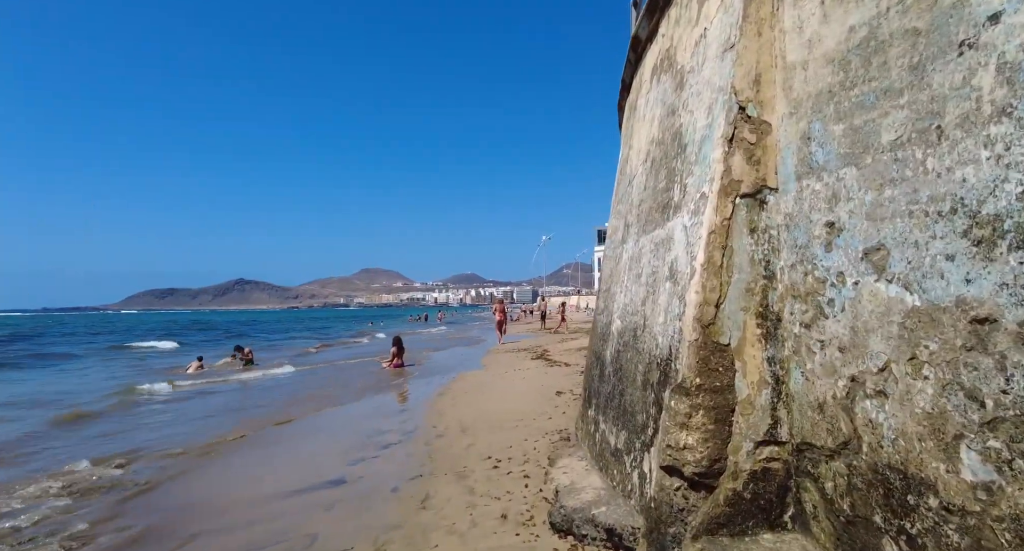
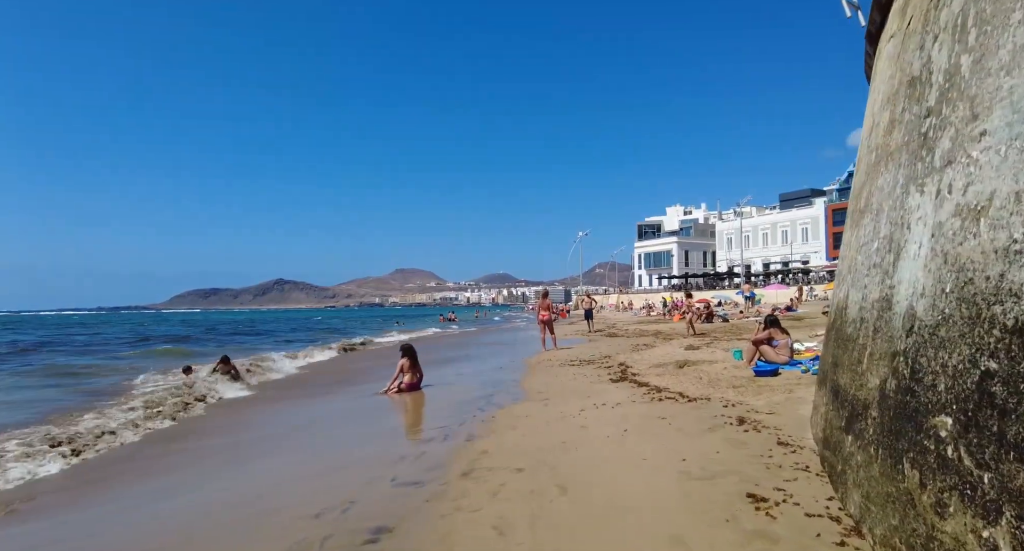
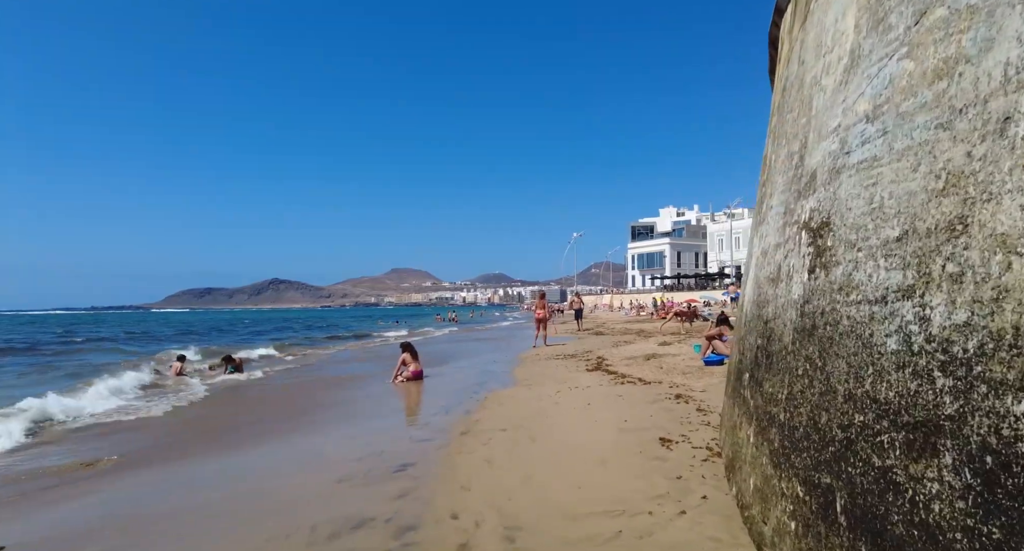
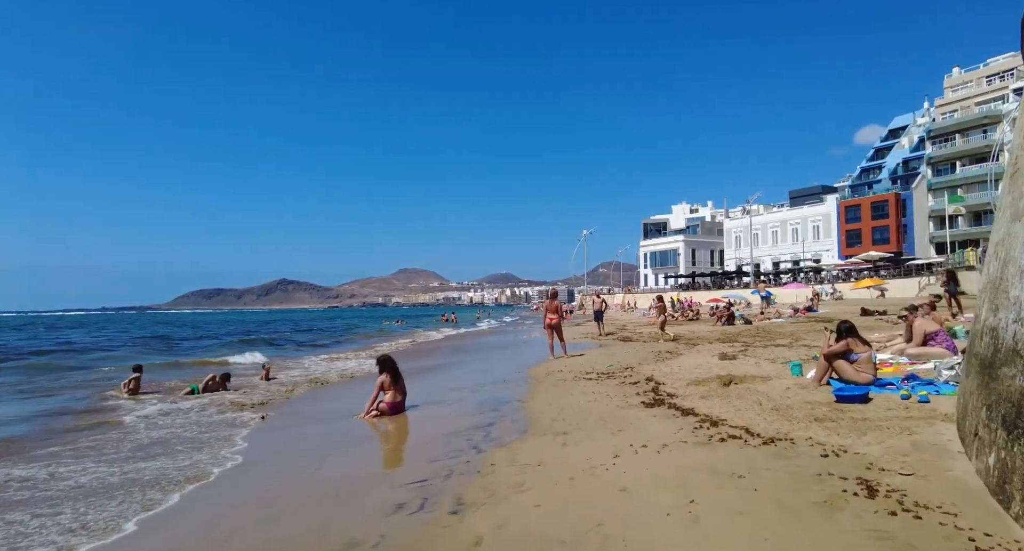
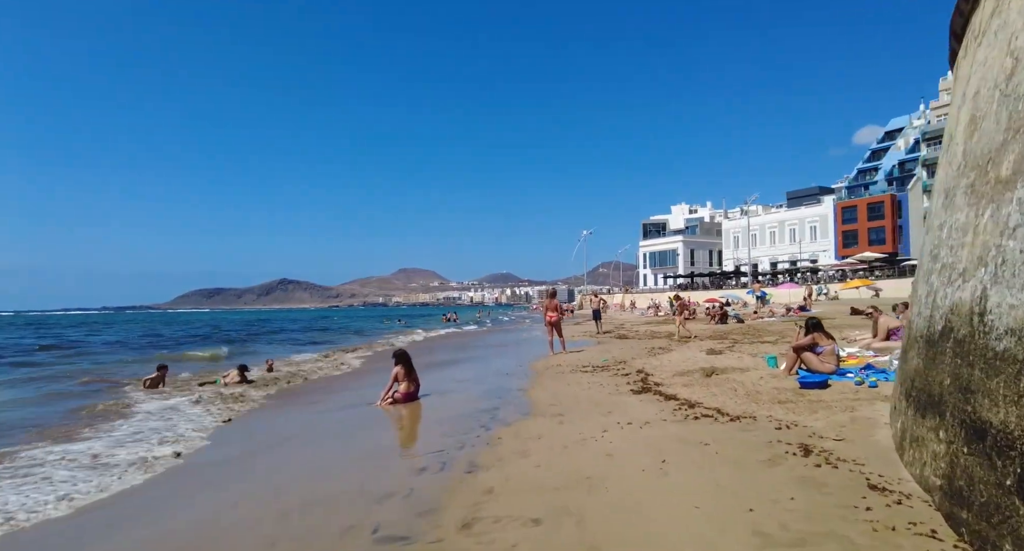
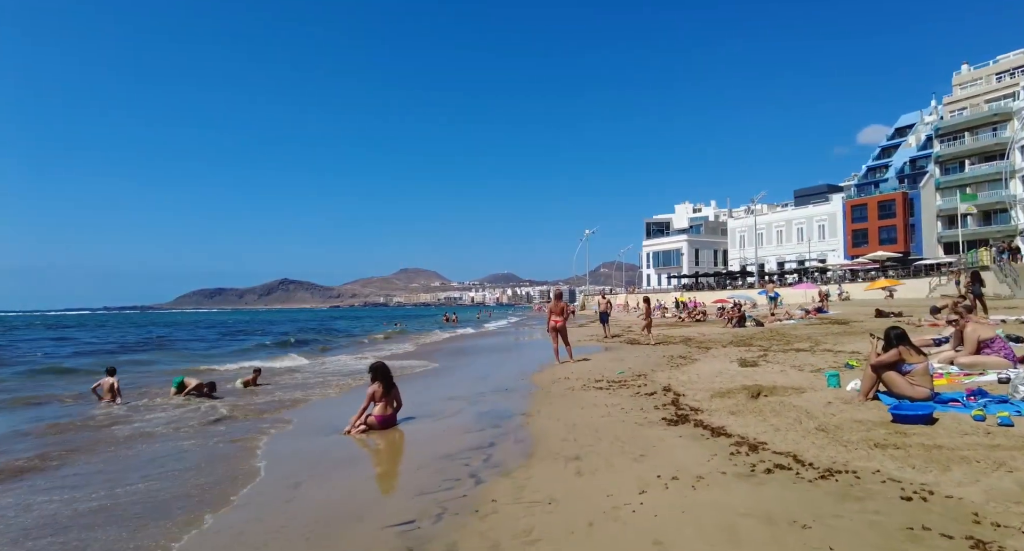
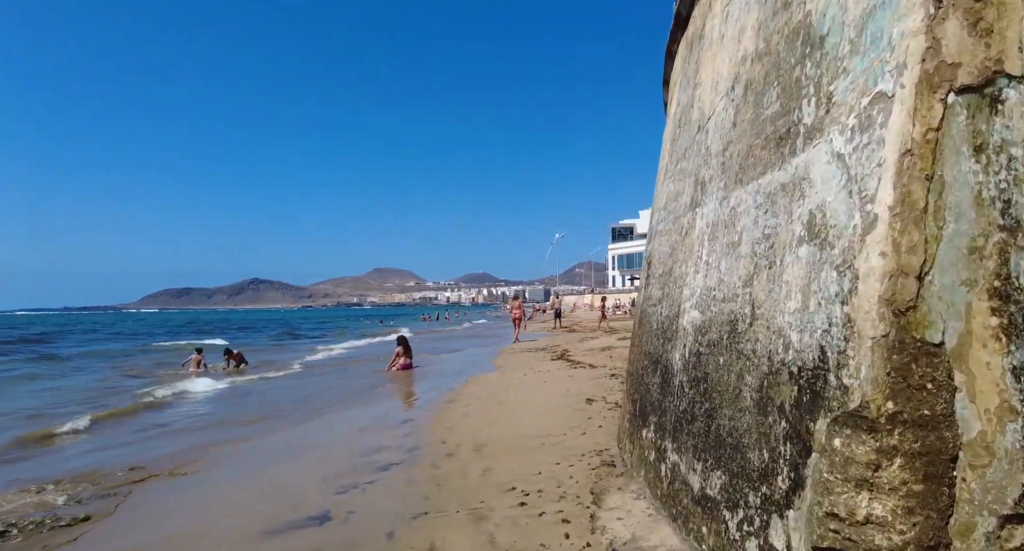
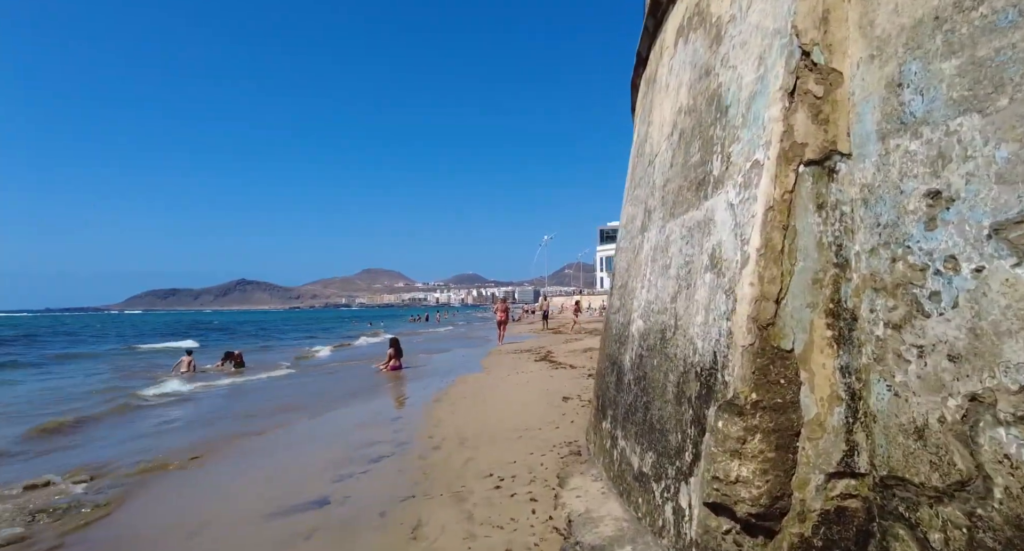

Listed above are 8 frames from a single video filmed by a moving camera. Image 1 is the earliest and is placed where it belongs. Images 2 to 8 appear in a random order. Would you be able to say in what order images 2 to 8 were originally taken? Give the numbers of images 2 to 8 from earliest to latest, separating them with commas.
8, 7, 3, 2, 5, 4, 6
